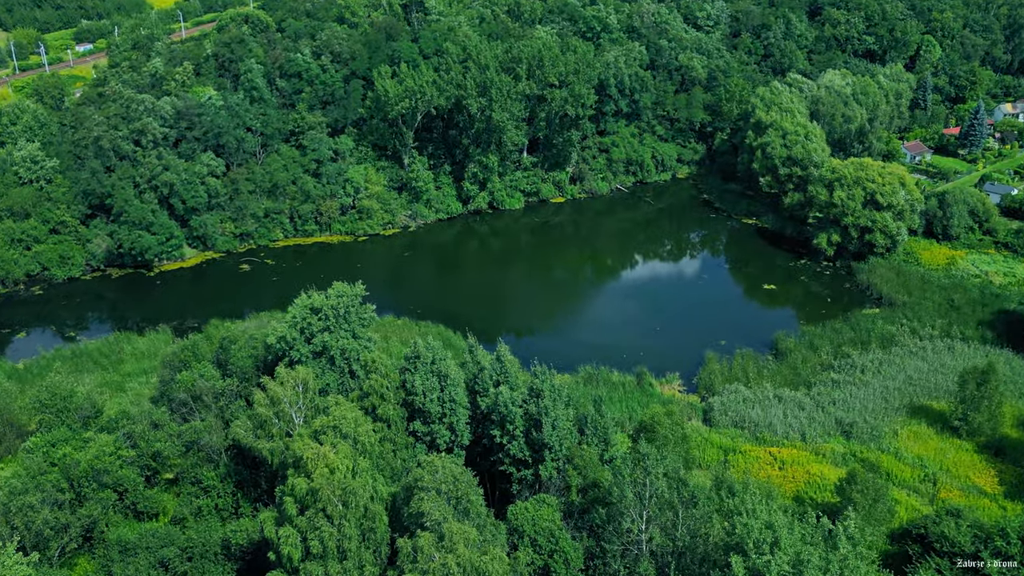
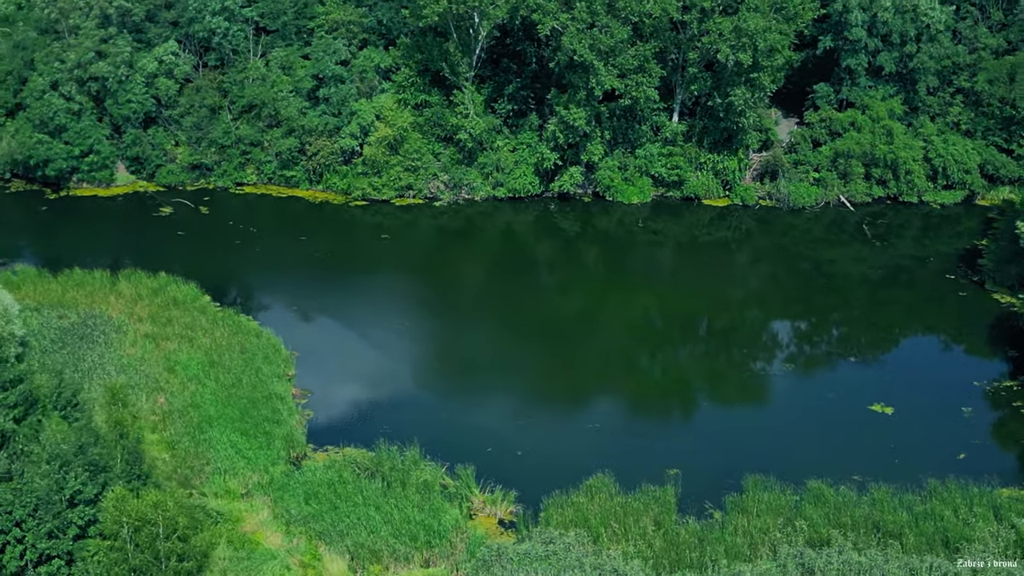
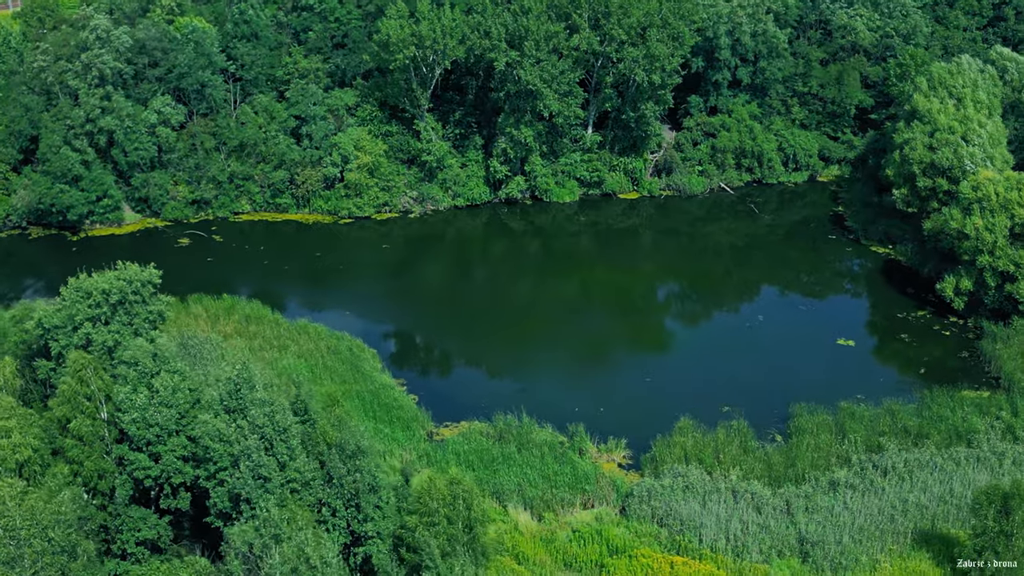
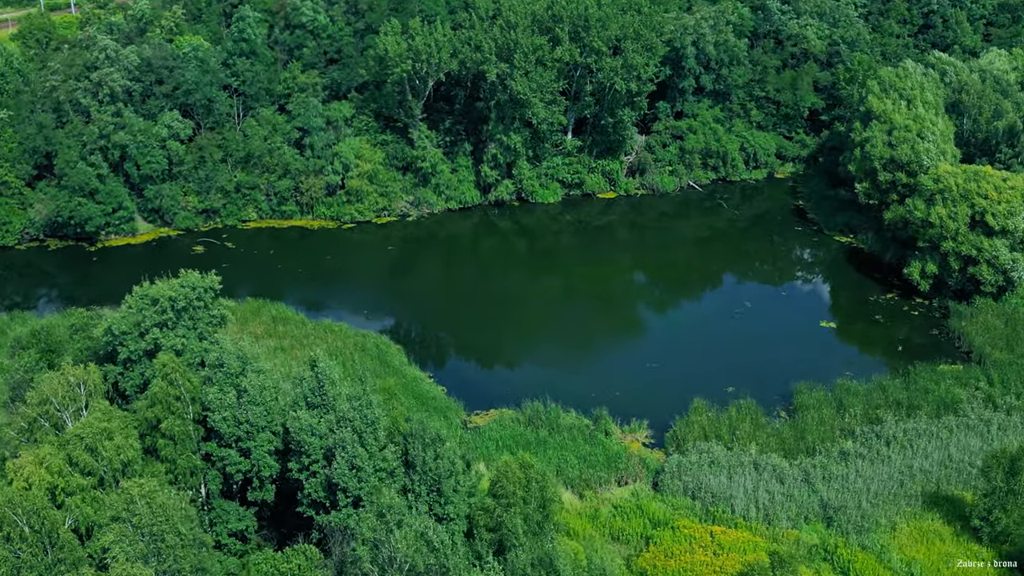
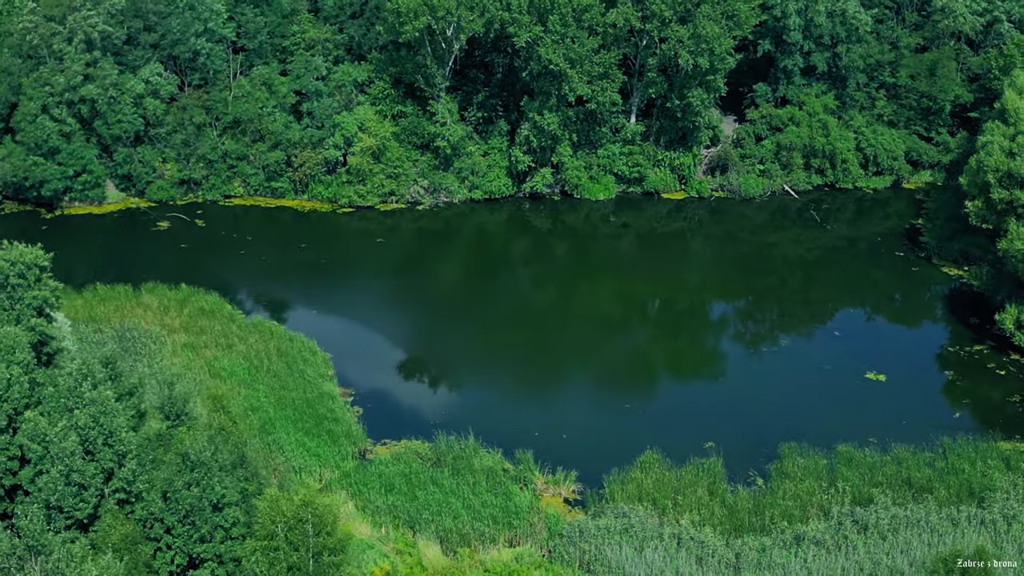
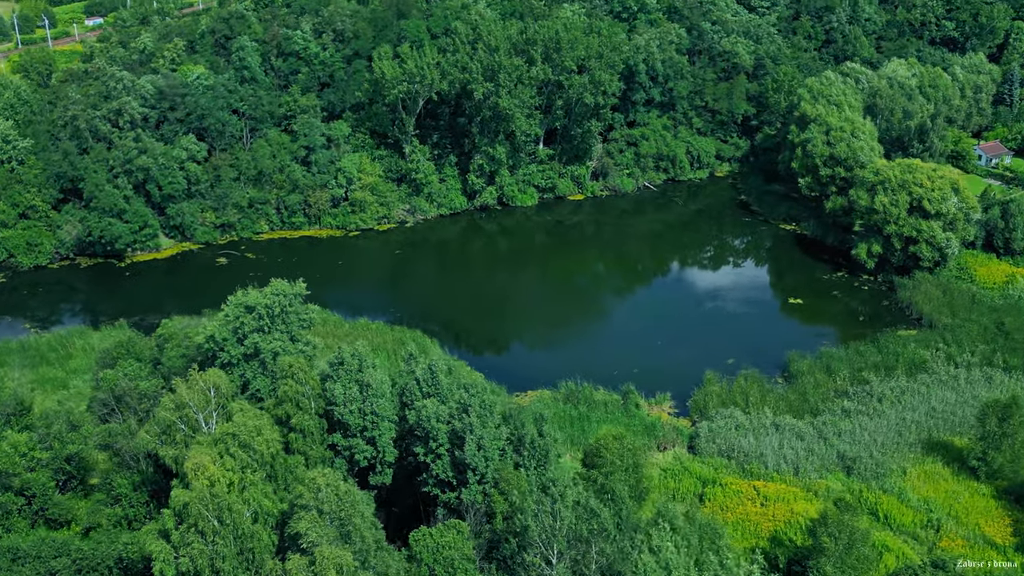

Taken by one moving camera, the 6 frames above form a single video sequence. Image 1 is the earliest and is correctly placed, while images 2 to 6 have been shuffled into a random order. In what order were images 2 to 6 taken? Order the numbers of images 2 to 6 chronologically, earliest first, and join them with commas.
6, 4, 3, 5, 2
